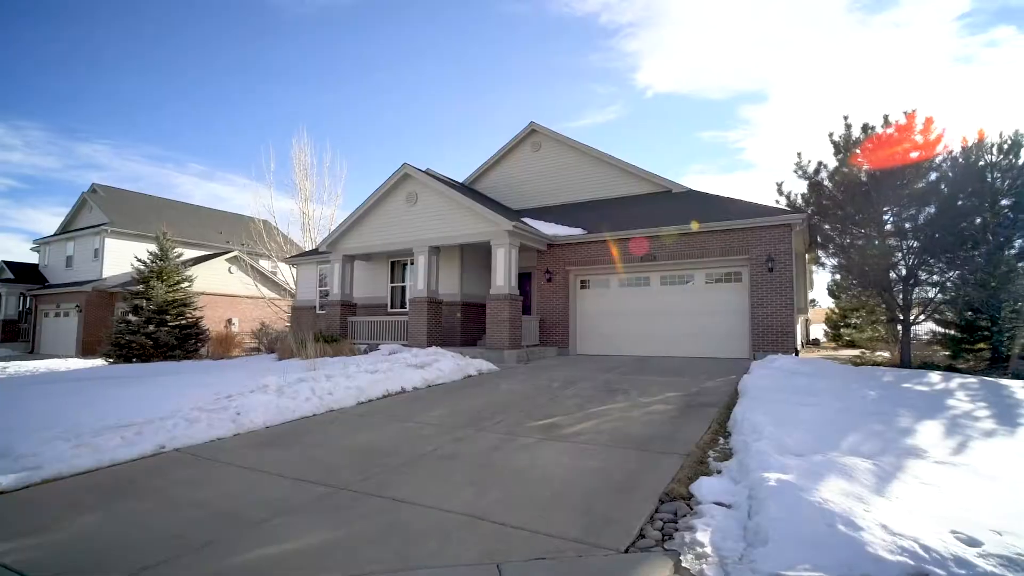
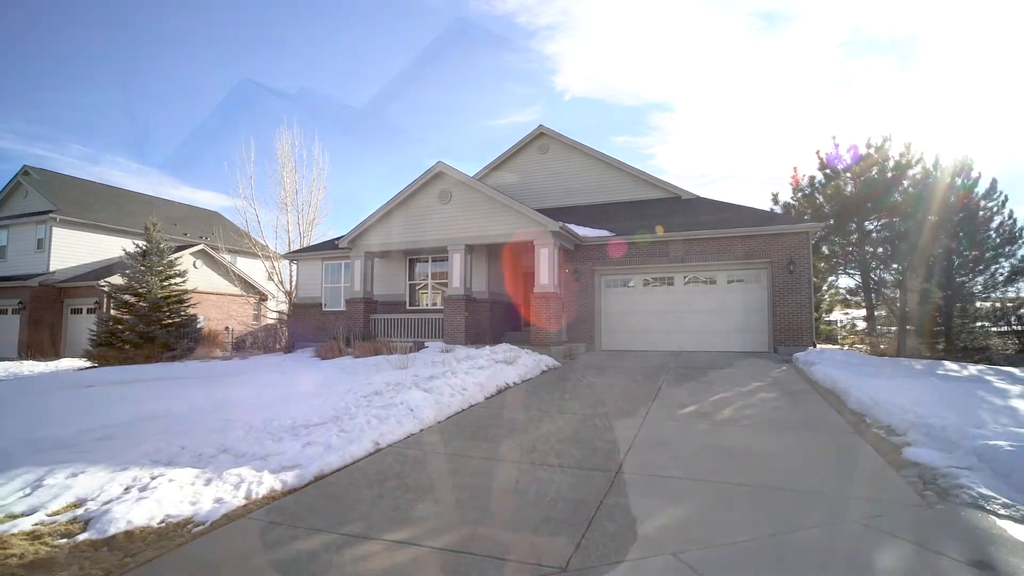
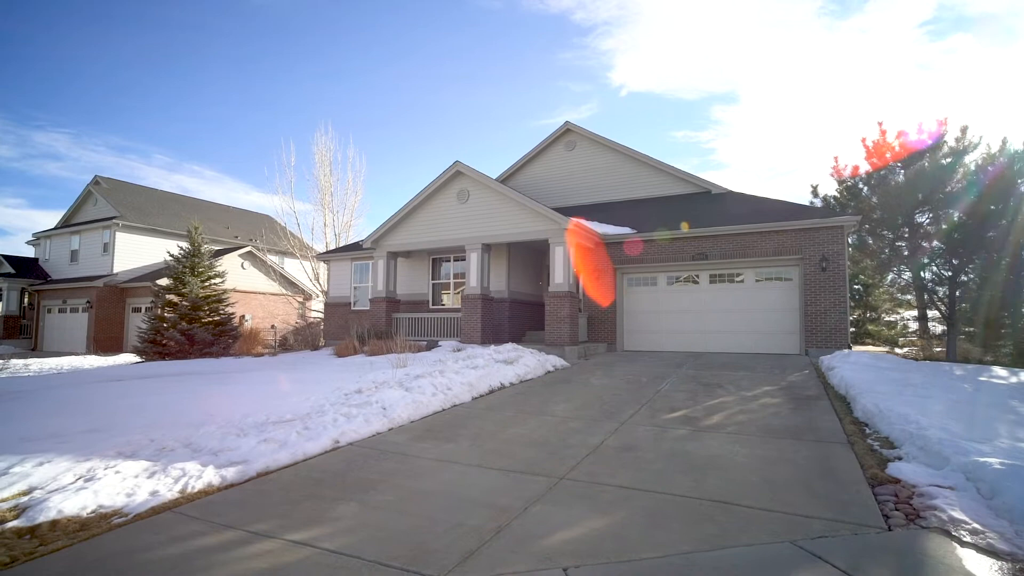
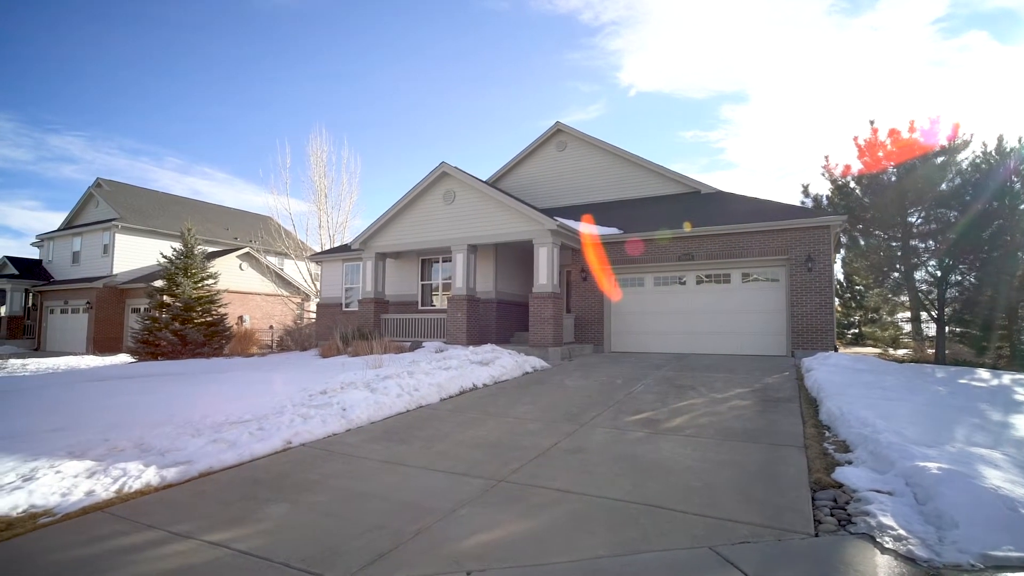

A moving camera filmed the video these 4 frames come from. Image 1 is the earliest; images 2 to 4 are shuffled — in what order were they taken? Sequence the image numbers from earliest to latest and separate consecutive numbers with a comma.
4, 3, 2
